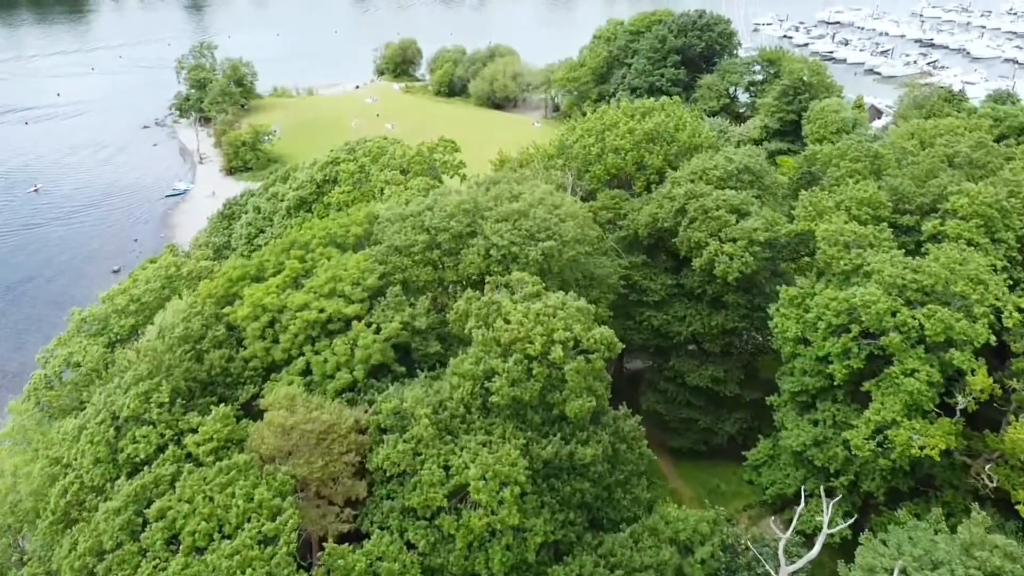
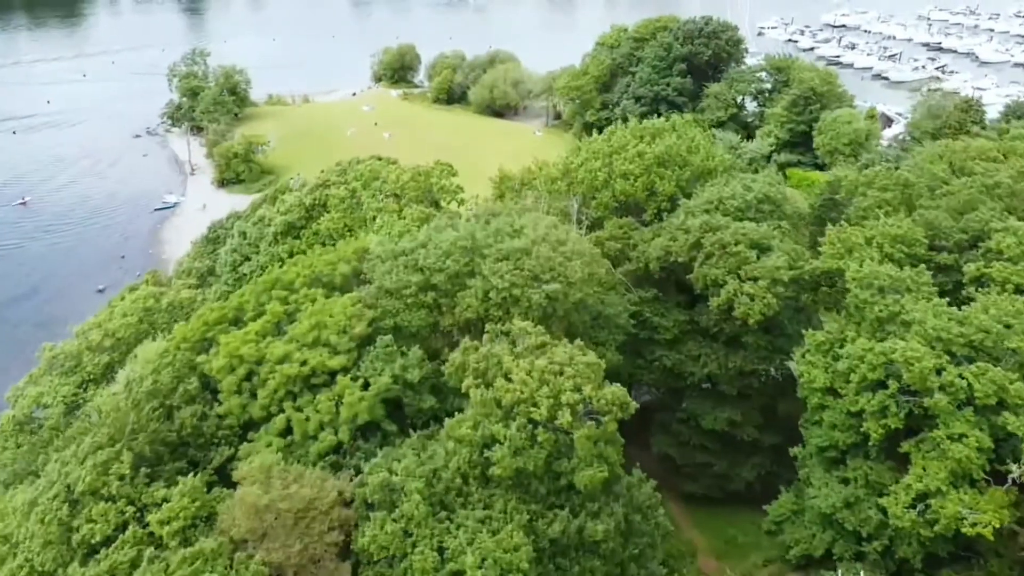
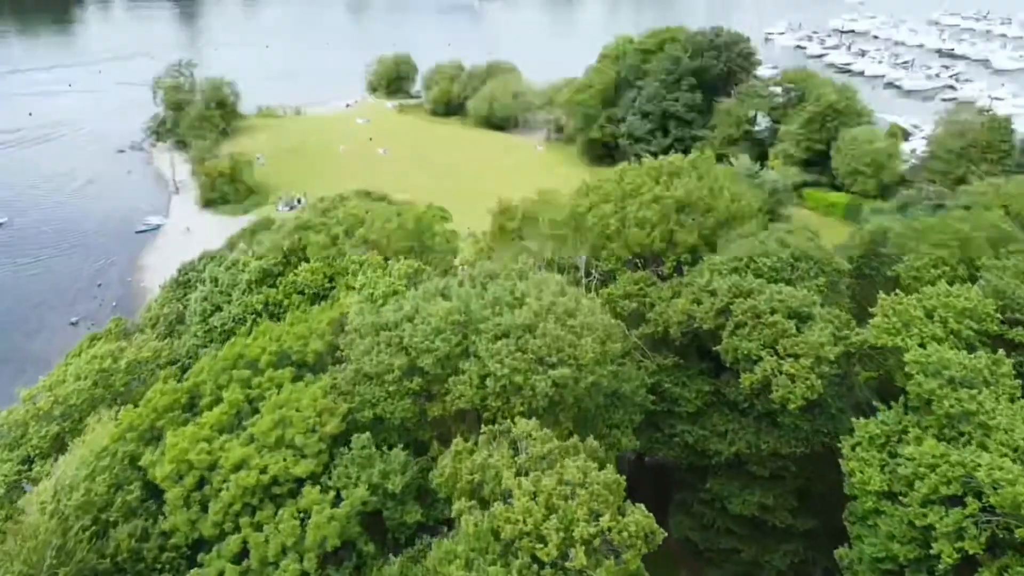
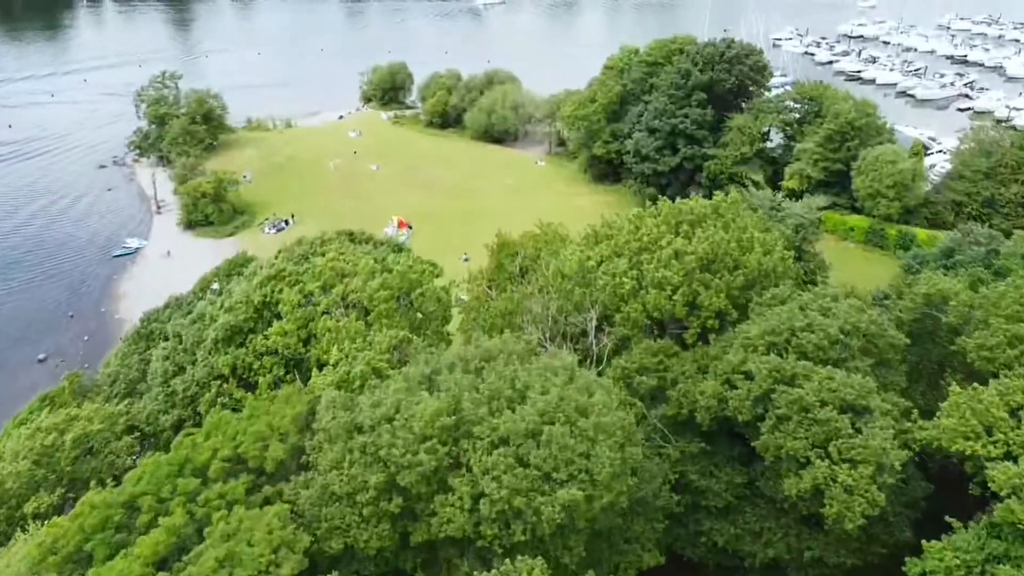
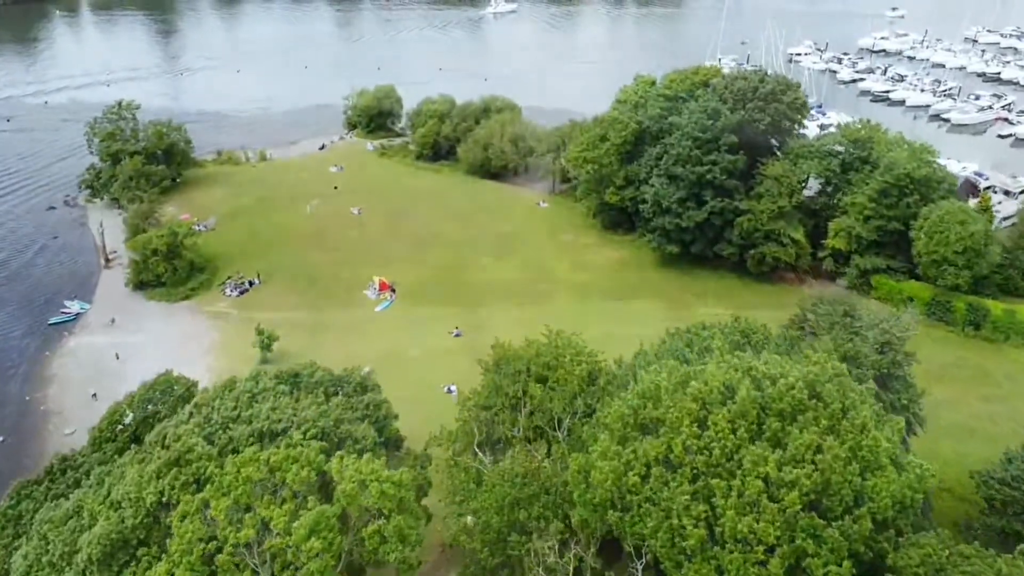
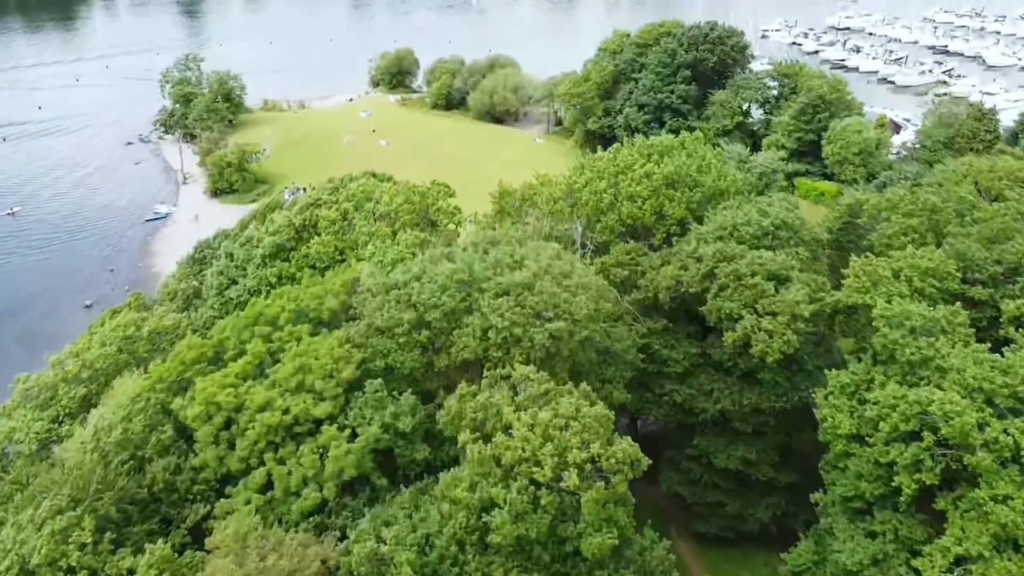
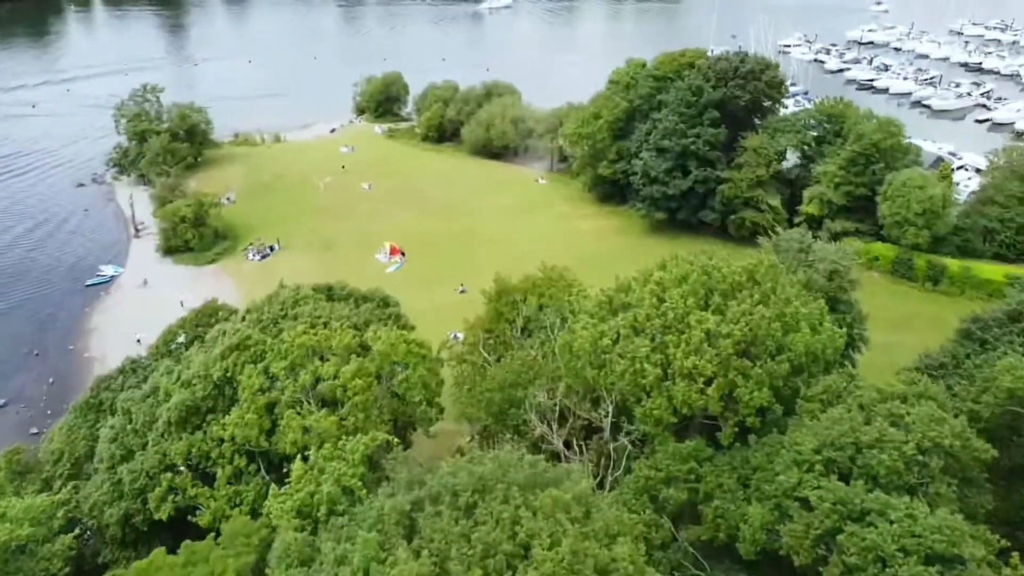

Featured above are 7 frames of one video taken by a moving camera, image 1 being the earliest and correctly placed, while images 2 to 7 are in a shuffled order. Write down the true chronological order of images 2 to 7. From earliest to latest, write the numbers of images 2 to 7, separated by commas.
2, 6, 3, 4, 7, 5
